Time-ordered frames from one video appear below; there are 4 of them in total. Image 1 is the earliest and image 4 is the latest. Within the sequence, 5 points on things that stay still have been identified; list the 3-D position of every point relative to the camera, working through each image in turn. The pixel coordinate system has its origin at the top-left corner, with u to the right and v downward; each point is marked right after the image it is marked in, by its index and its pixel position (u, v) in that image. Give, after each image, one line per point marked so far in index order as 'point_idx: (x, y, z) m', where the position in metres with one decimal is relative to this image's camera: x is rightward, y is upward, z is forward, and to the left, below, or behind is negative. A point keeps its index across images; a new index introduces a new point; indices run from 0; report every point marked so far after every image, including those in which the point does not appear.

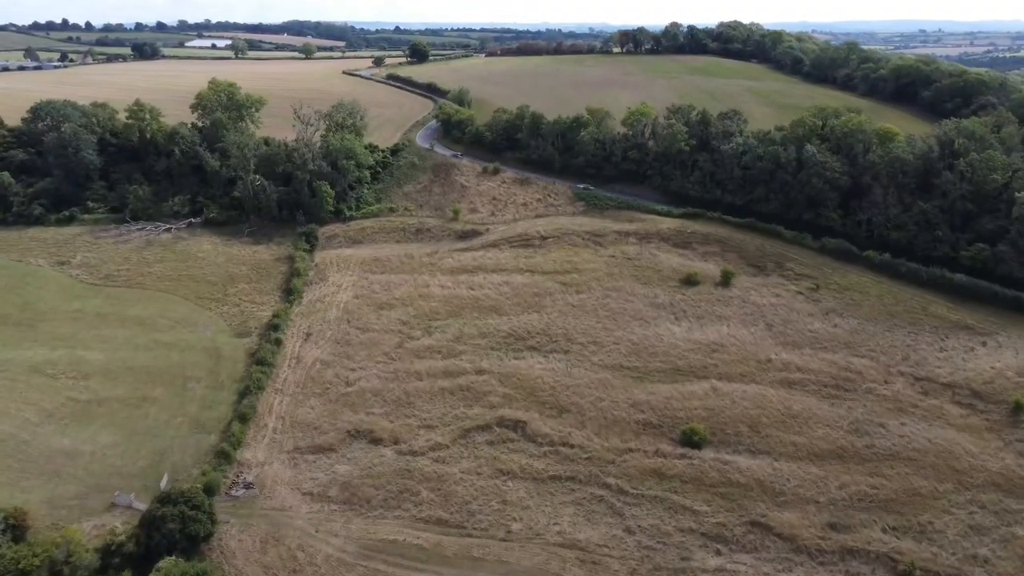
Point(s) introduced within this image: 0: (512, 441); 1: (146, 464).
0: (0.0, -3.4, +18.3) m
1: (-7.9, -3.8, +18.1) m
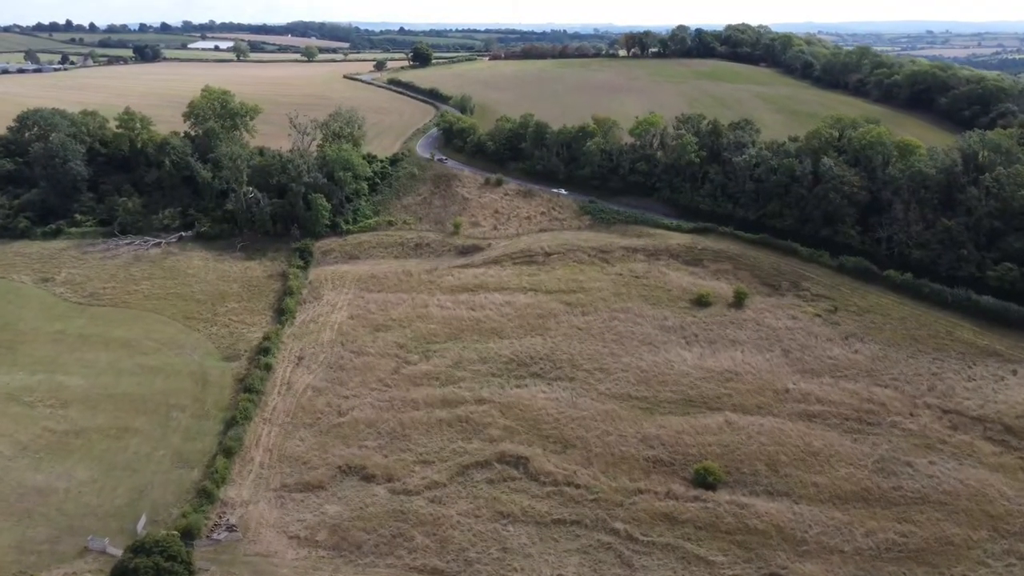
0: (0.0, -3.9, +17.2) m
1: (-7.9, -4.4, +17.0) m
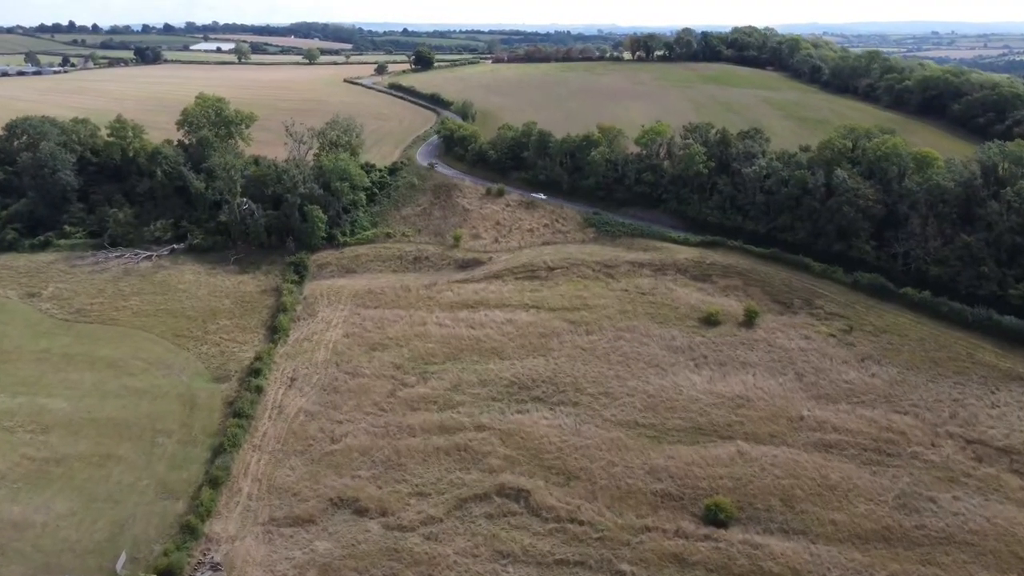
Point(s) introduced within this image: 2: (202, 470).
0: (0.0, -4.4, +16.3) m
1: (-7.9, -4.8, +16.1) m
2: (-6.7, -3.9, +18.0) m
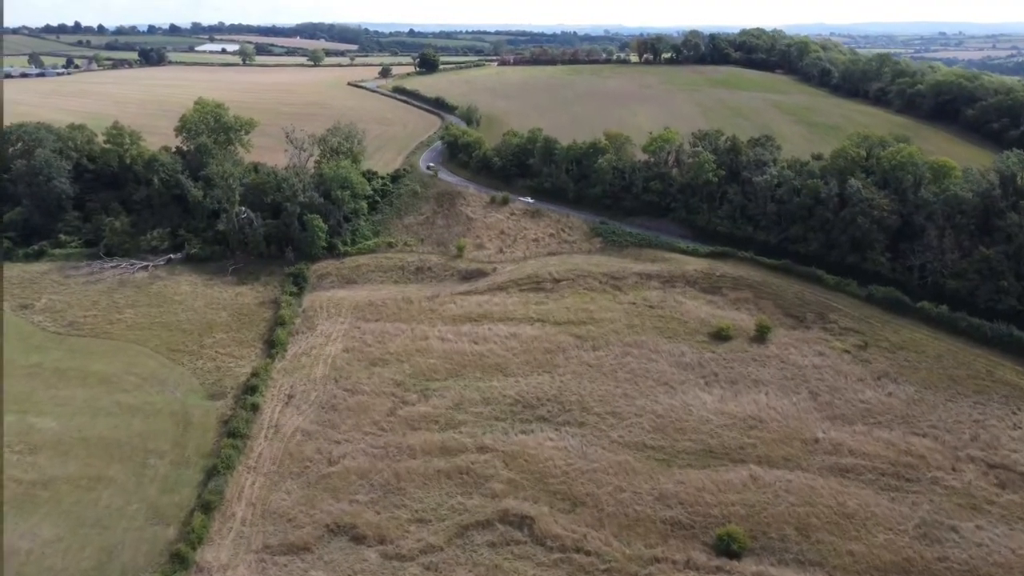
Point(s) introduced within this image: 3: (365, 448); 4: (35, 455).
0: (+0.1, -4.8, +15.6) m
1: (-7.8, -5.2, +15.5) m
2: (-6.6, -4.3, +17.4) m
3: (-3.3, -3.6, +18.6) m
4: (-10.5, -3.7, +18.4) m
